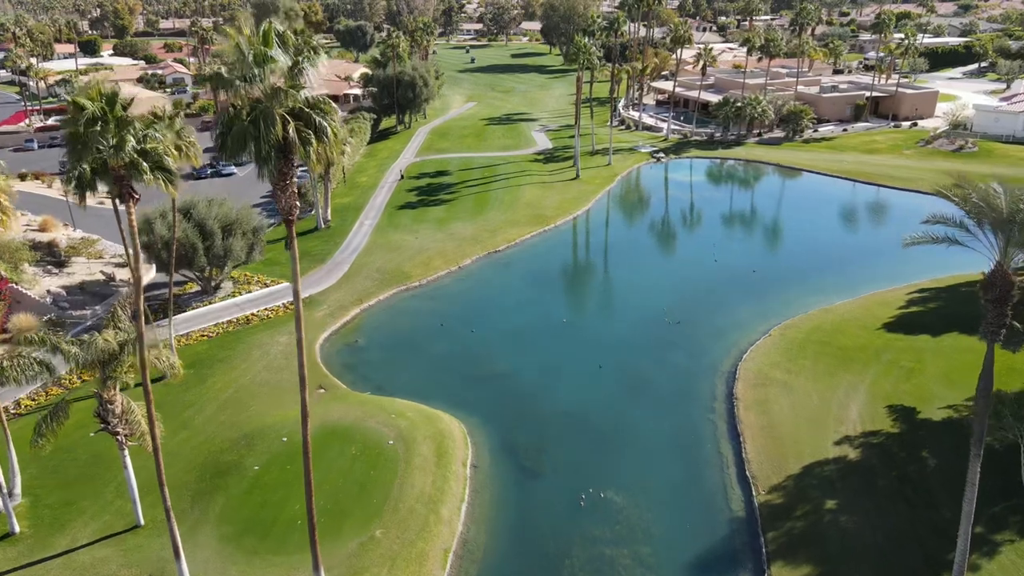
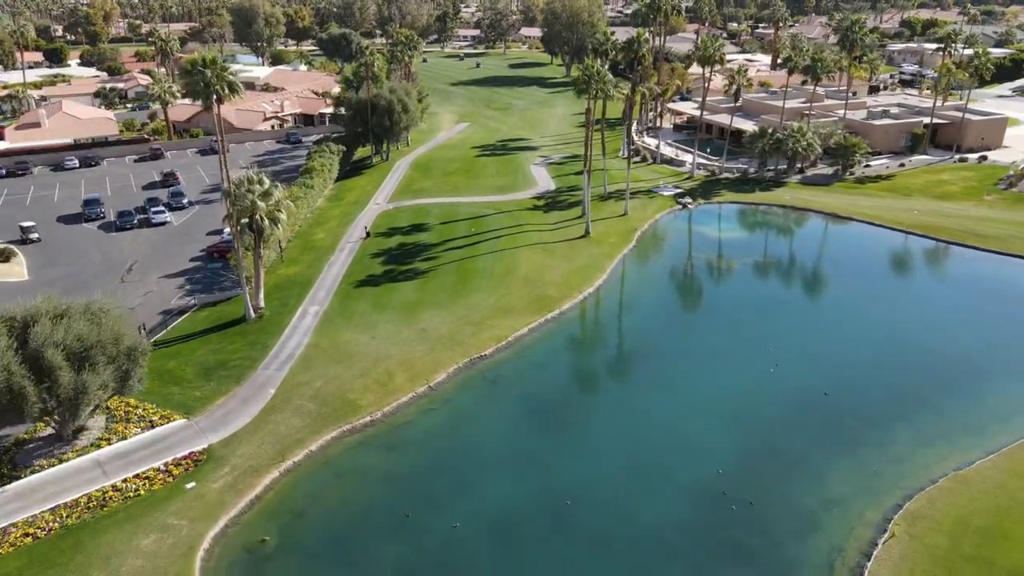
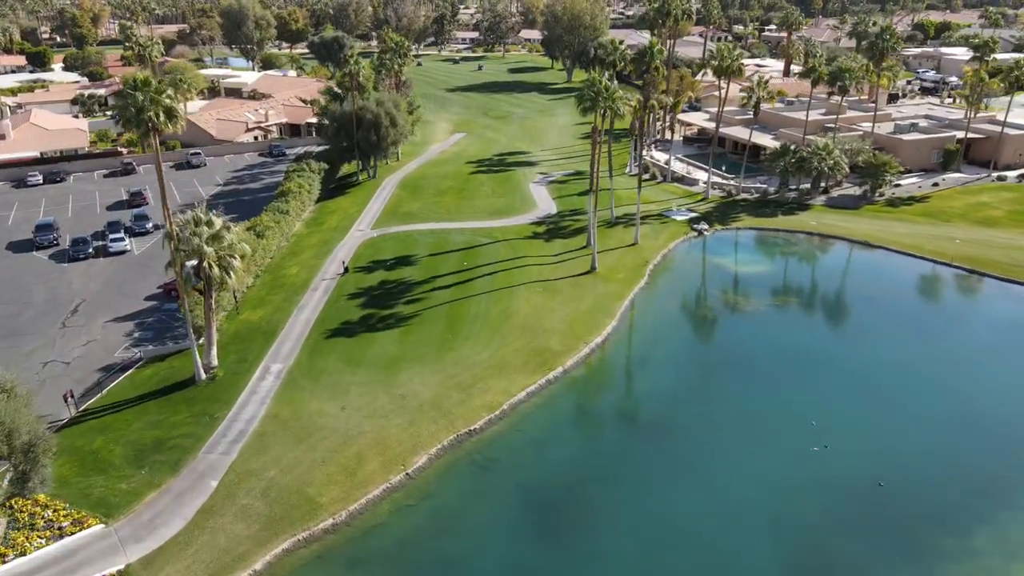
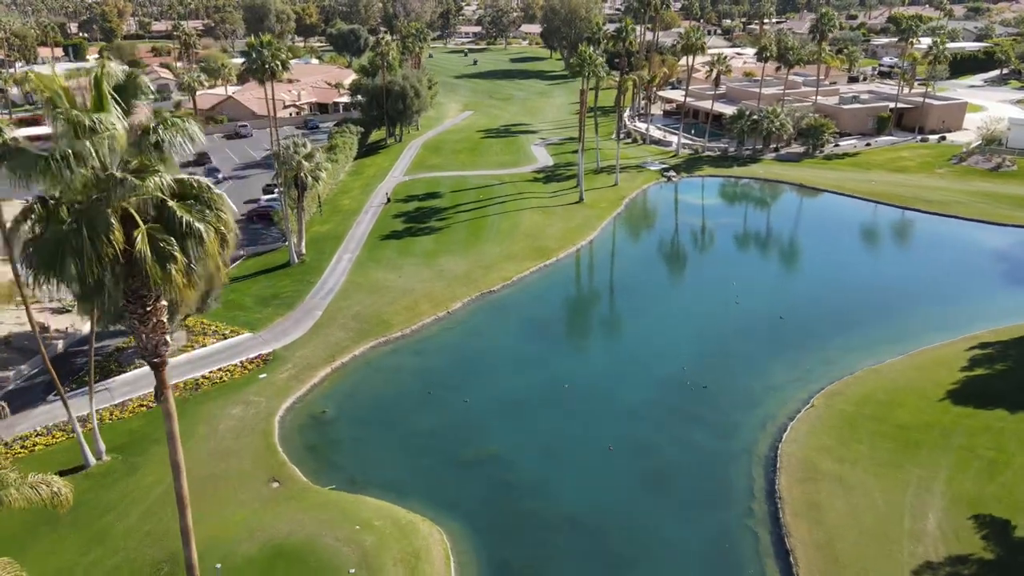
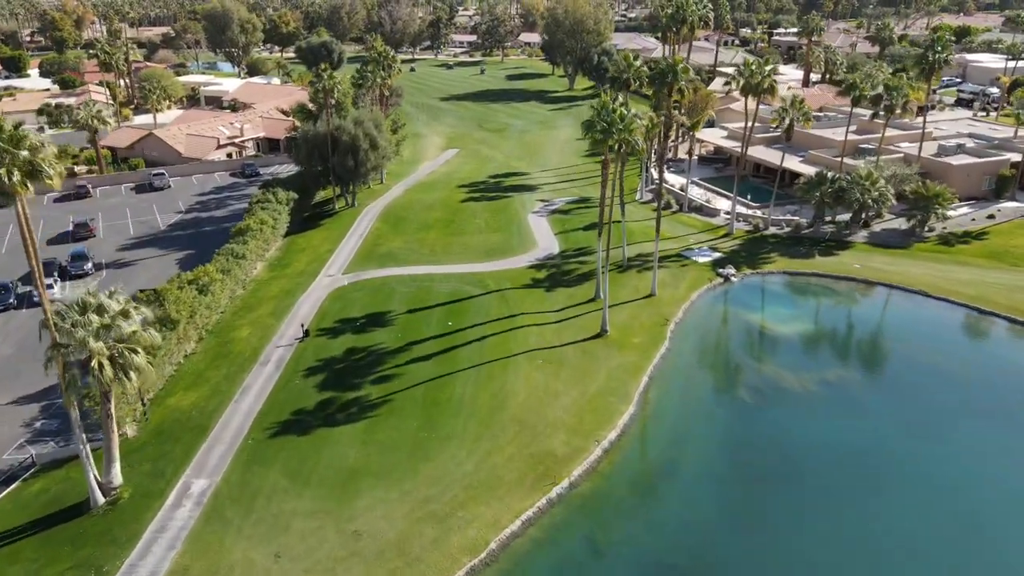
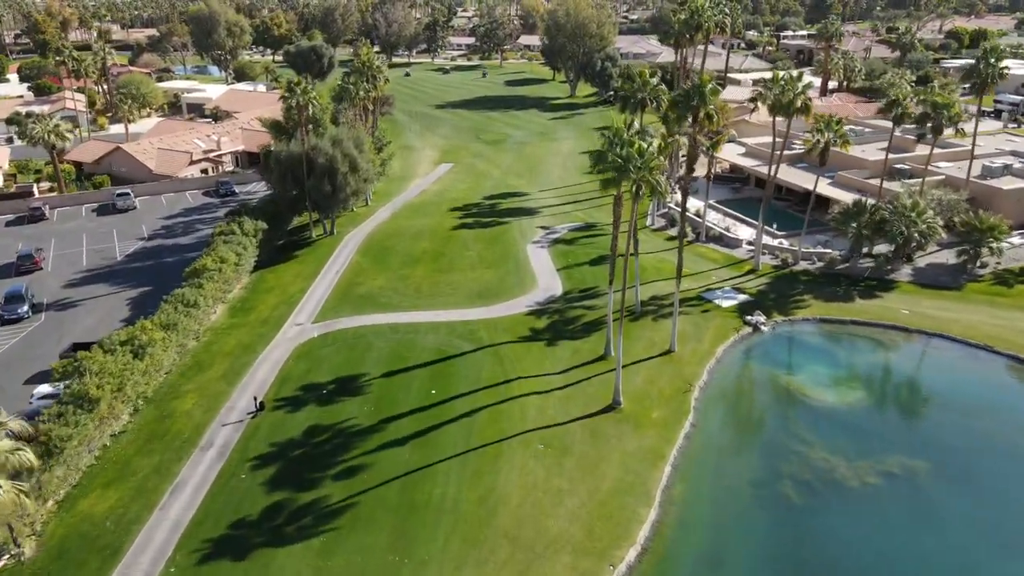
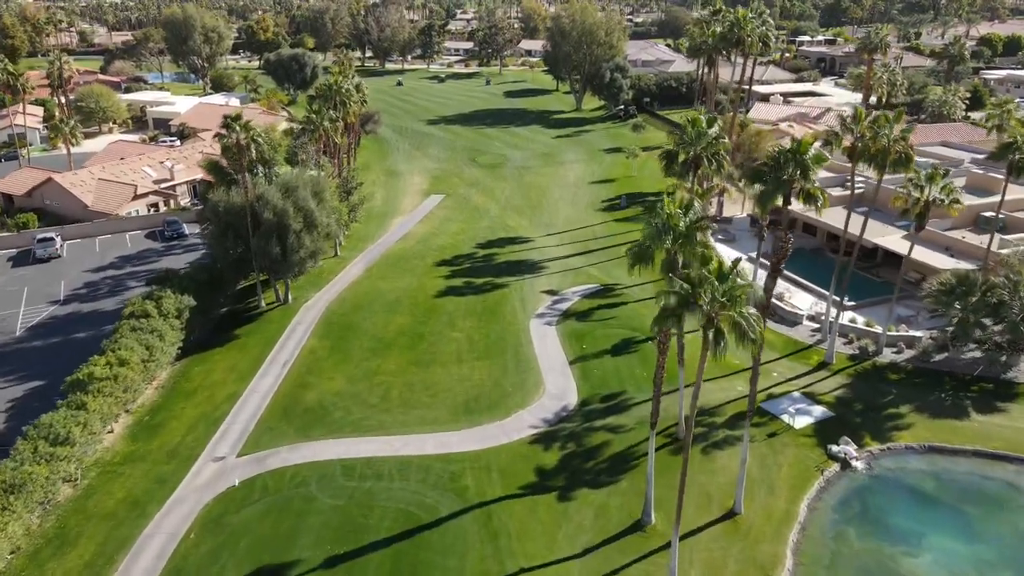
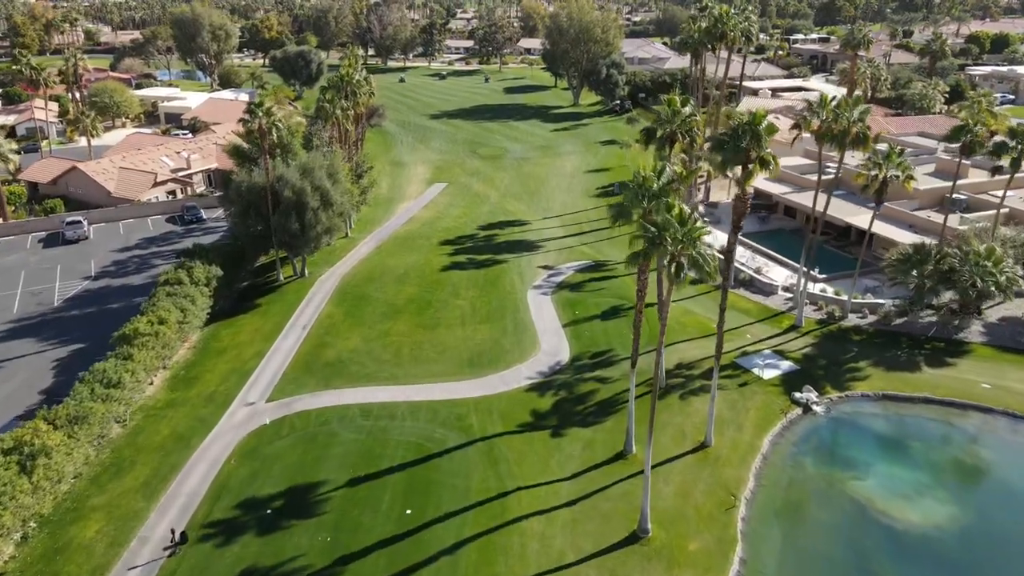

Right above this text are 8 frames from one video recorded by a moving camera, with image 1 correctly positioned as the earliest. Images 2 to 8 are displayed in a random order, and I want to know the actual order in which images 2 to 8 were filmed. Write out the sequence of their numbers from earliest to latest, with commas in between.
4, 2, 3, 5, 6, 8, 7
